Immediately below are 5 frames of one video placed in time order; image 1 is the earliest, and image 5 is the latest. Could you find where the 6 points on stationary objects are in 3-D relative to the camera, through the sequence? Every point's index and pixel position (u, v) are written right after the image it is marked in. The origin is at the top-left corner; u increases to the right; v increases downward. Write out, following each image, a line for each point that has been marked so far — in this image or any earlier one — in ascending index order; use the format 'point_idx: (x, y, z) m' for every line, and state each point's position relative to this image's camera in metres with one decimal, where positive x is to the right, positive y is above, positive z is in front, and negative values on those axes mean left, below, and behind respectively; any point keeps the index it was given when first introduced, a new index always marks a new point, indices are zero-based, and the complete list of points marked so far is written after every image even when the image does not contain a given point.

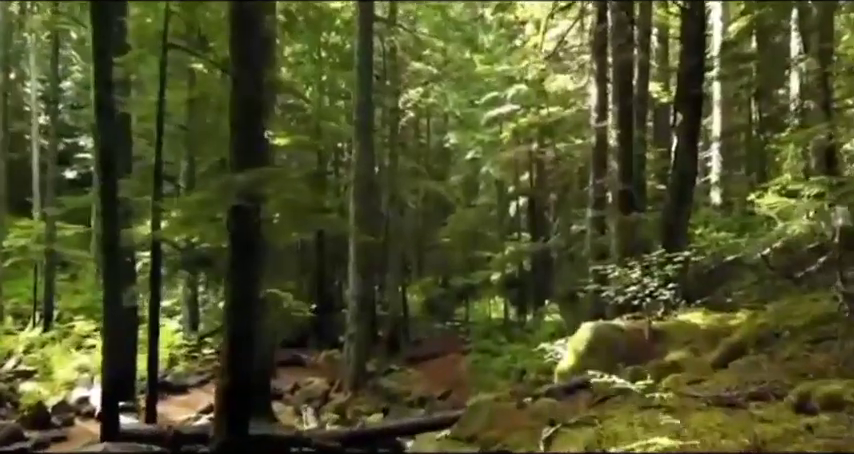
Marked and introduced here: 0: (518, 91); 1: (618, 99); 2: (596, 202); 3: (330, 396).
0: (+2.1, +3.2, +14.8) m
1: (+3.7, +2.5, +12.3) m
2: (+3.3, +0.5, +12.4) m
3: (-2.0, -3.5, +13.1) m
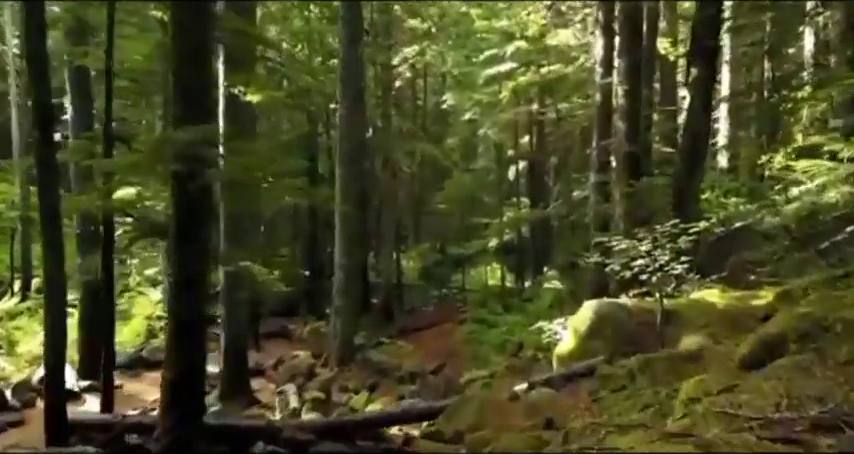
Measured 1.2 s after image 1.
0: (+2.0, +4.0, +13.8) m
1: (+3.5, +3.1, +11.2) m
2: (+3.2, +1.1, +11.5) m
3: (-2.2, -2.8, +12.4) m
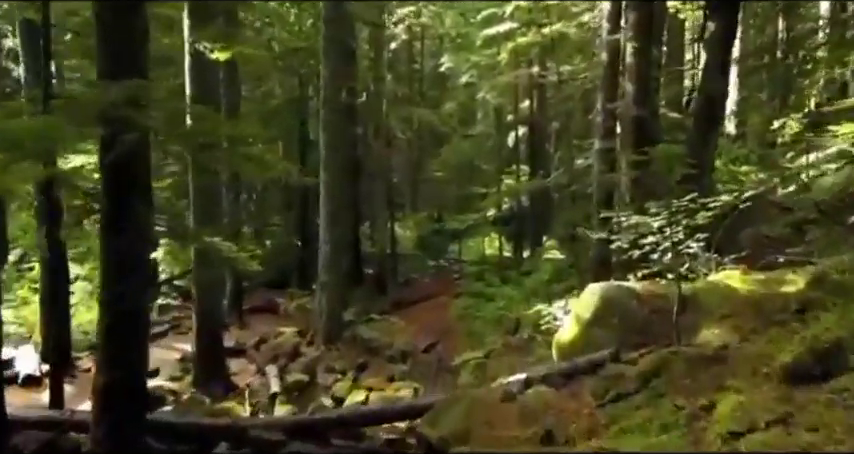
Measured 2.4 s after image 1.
0: (+1.8, +4.6, +12.7) m
1: (+3.4, +3.6, +10.3) m
2: (+3.0, +1.6, +10.6) m
3: (-2.3, -2.3, +11.7) m
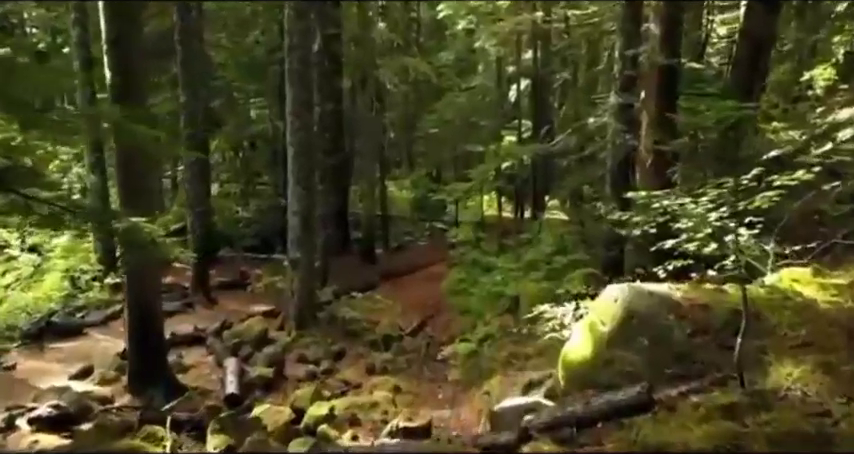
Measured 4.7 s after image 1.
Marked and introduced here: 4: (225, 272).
0: (+1.6, +5.1, +10.8) m
1: (+3.1, +4.0, +8.4) m
2: (+2.8, +2.0, +8.9) m
3: (-2.6, -1.8, +10.3) m
4: (-4.5, -1.0, +14.2) m
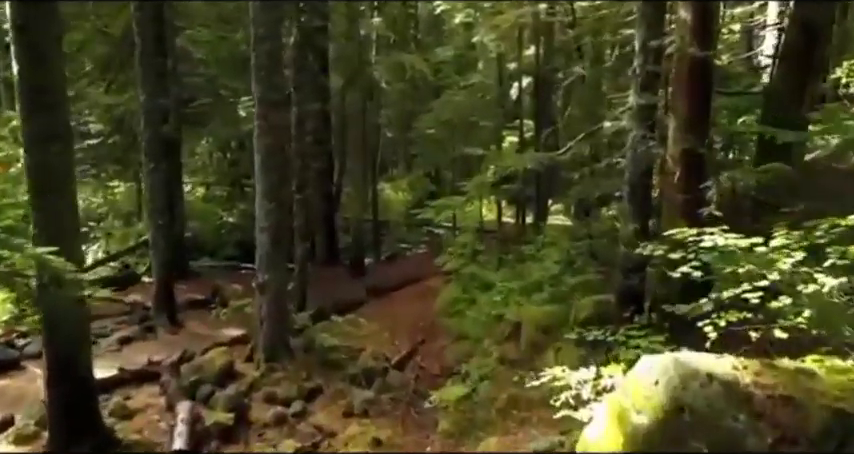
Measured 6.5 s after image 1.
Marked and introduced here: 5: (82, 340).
0: (+1.4, +4.9, +9.5) m
1: (+3.0, +3.7, +7.1) m
2: (+2.6, +1.8, +7.6) m
3: (-2.7, -2.0, +9.0) m
4: (-4.6, -1.3, +12.9) m
5: (-3.4, -1.1, +6.1) m
